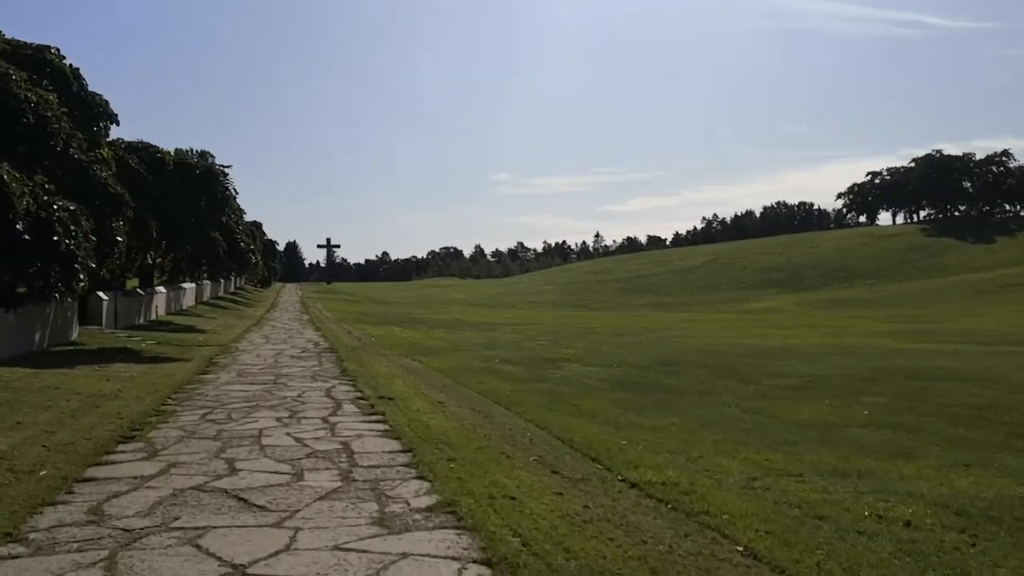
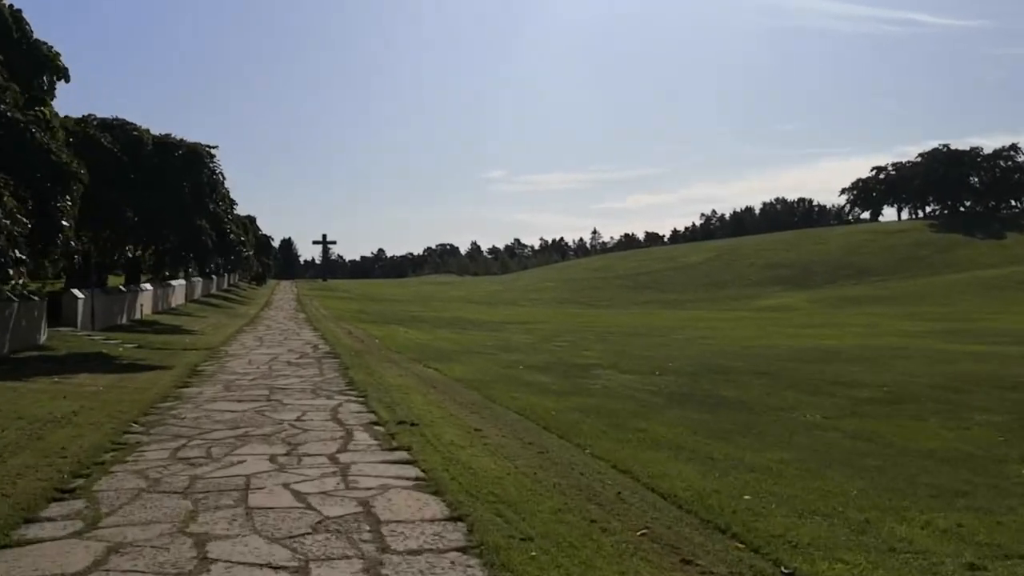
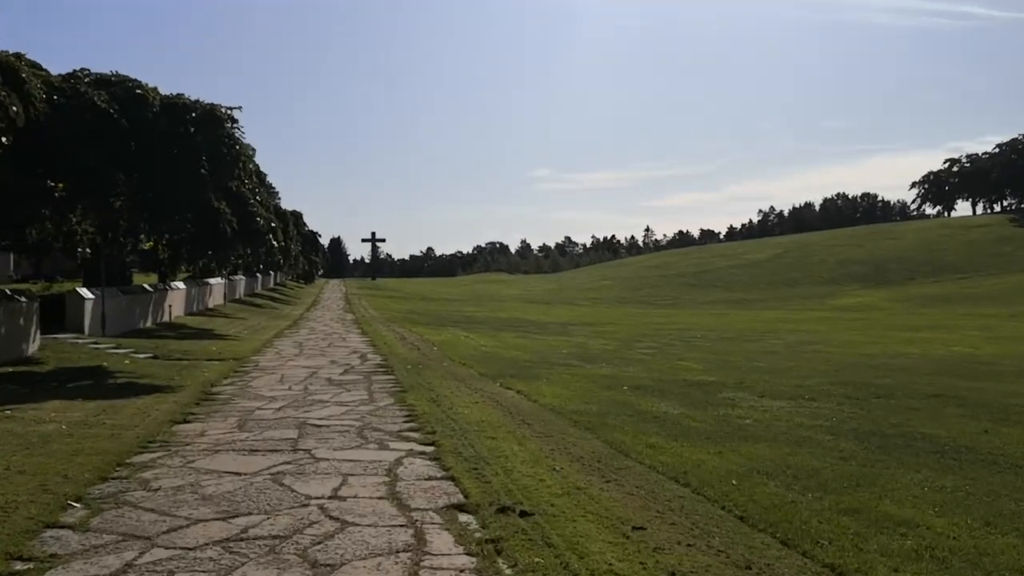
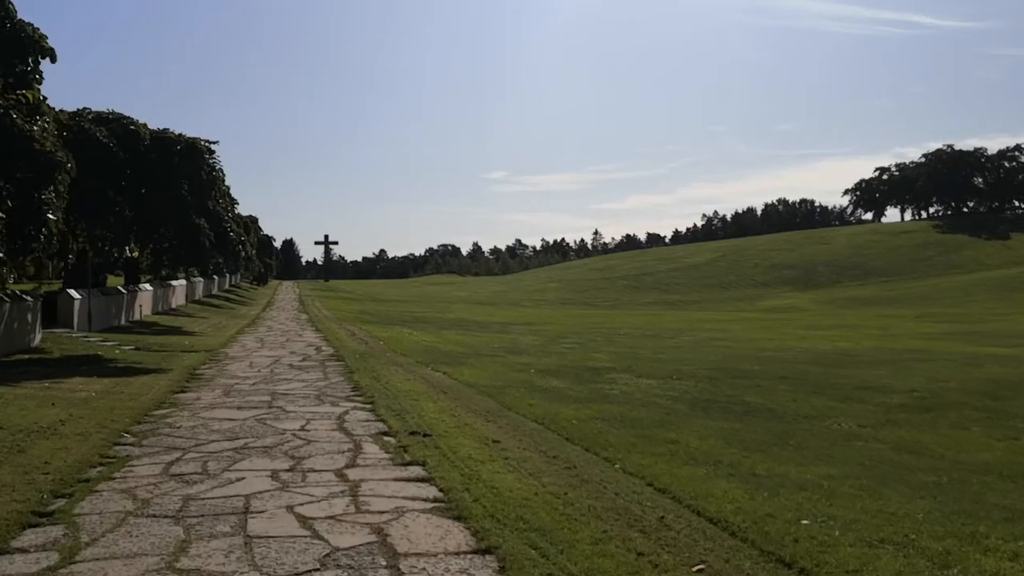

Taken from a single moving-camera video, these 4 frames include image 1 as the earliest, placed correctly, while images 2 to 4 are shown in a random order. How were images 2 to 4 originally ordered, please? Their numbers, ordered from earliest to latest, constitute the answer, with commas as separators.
2, 4, 3
